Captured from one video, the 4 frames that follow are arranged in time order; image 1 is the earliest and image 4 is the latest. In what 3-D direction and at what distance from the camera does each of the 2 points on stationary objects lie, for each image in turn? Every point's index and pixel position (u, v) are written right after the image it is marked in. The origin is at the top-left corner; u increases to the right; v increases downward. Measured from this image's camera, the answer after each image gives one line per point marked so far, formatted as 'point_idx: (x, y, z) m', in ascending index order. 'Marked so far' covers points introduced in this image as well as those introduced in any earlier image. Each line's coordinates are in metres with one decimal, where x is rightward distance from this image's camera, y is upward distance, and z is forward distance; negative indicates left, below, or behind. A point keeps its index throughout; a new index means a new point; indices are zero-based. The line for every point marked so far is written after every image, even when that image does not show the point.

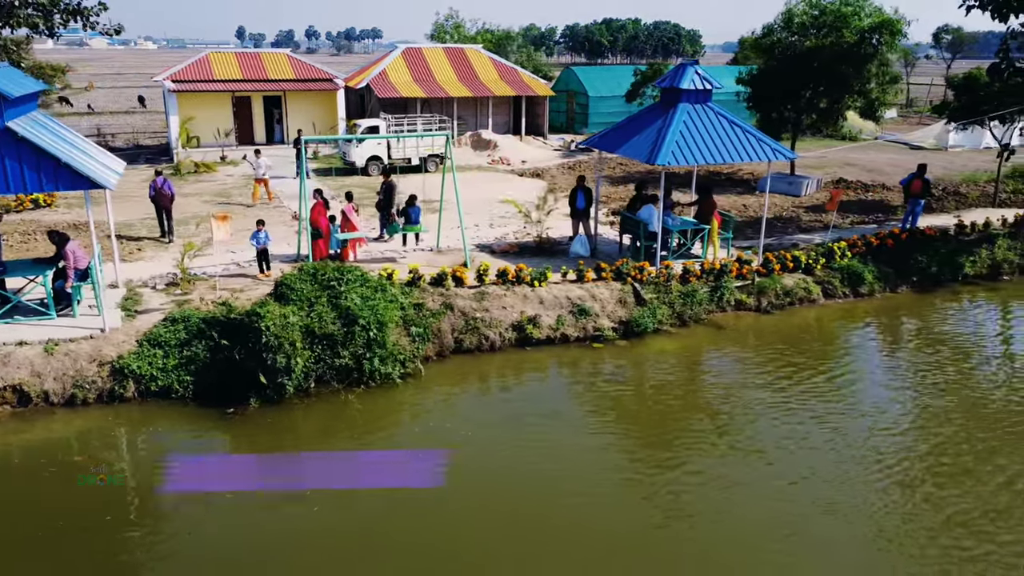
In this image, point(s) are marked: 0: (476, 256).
0: (-0.7, +0.6, +14.9) m
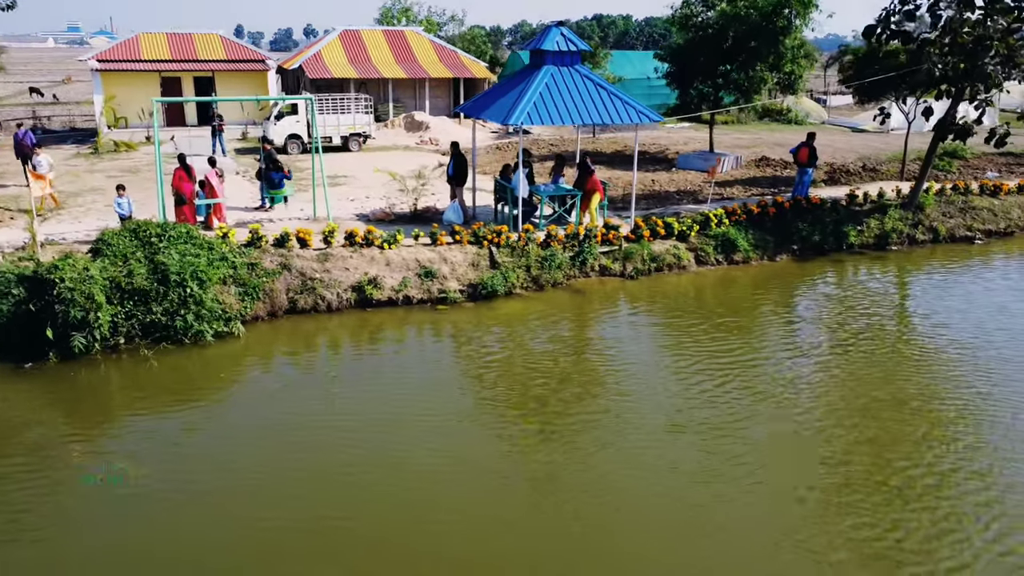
0: (-3.1, +1.2, +14.7) m
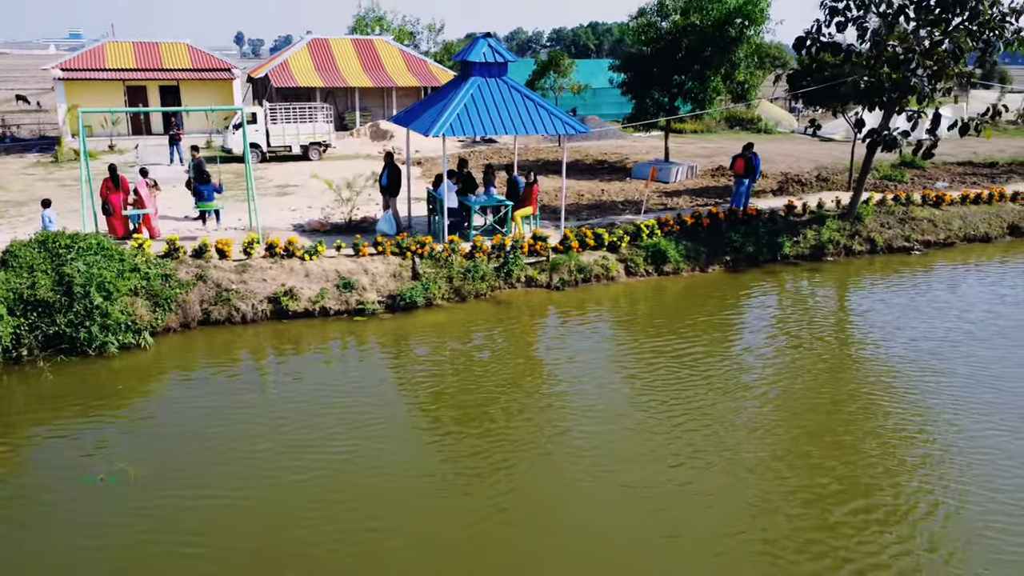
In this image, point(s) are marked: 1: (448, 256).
0: (-4.3, +1.0, +14.7) m
1: (-1.0, +0.5, +13.2) m
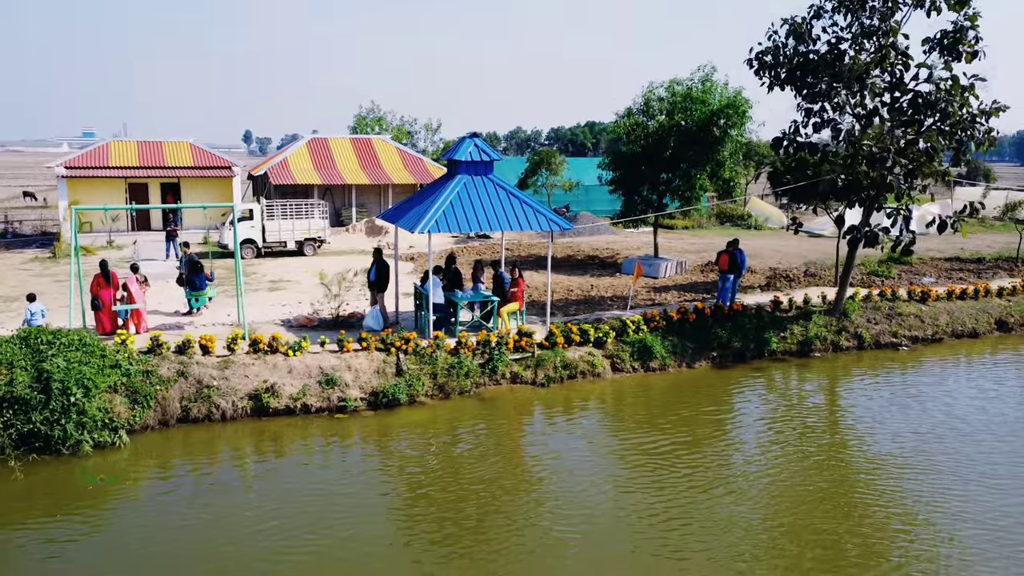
0: (-4.6, -0.7, +14.8) m
1: (-1.3, -1.1, +13.2) m
